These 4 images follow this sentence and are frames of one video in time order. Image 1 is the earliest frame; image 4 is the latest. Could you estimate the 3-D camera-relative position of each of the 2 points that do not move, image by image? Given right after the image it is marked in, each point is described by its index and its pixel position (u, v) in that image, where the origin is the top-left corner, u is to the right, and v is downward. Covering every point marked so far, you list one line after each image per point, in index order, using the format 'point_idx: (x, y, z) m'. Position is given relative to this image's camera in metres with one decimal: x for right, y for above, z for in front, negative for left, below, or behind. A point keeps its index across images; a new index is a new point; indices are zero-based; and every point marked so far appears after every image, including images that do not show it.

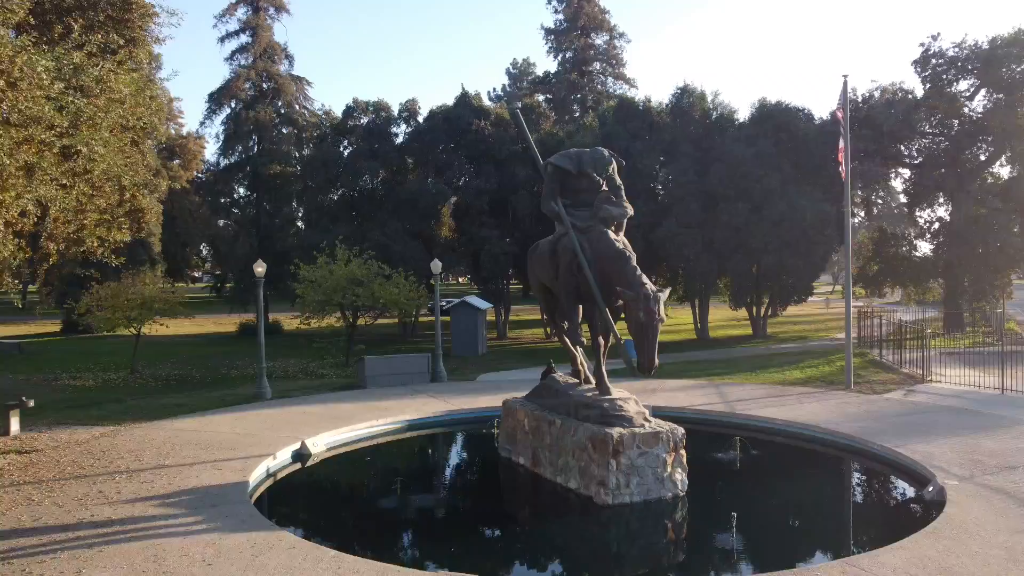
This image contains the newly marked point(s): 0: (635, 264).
0: (+1.1, +0.2, +8.7) m
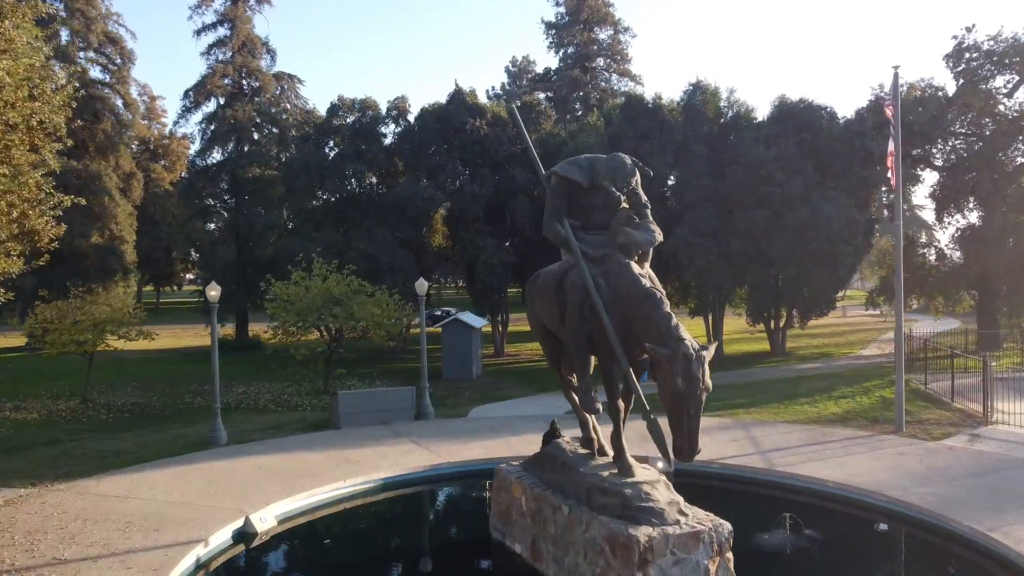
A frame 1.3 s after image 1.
0: (+1.1, -0.1, +6.5) m
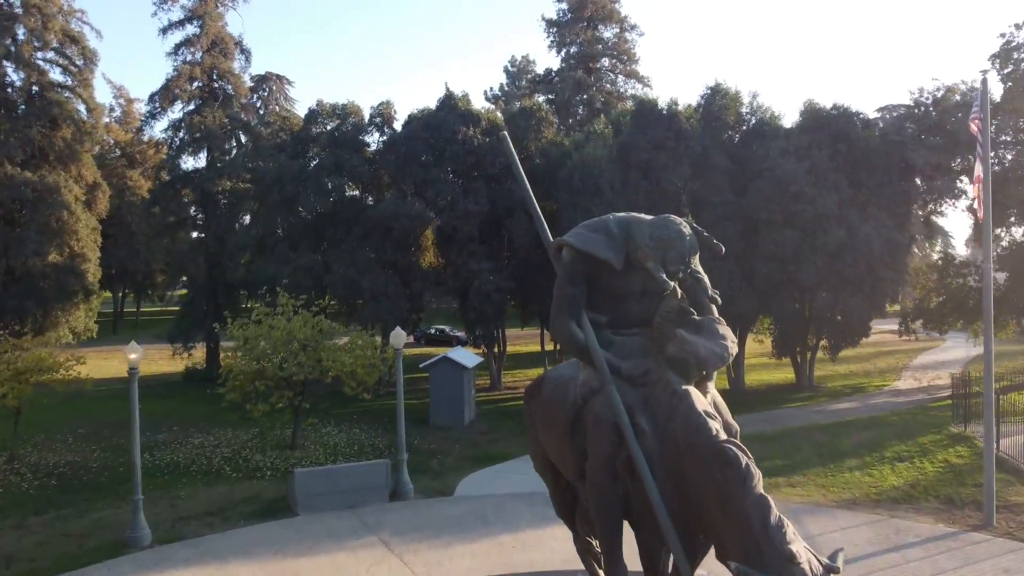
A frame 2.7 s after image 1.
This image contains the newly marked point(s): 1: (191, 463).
0: (+1.0, -0.8, +3.9) m
1: (-5.2, -2.8, +15.7) m
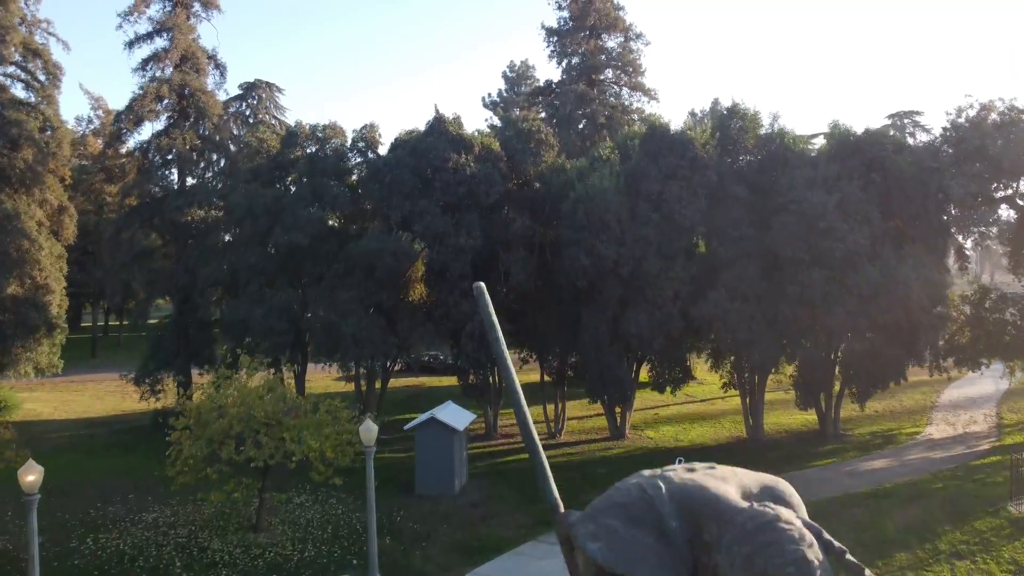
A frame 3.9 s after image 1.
0: (+0.9, -1.7, +1.8) m
1: (-5.2, -3.7, +13.6) m
